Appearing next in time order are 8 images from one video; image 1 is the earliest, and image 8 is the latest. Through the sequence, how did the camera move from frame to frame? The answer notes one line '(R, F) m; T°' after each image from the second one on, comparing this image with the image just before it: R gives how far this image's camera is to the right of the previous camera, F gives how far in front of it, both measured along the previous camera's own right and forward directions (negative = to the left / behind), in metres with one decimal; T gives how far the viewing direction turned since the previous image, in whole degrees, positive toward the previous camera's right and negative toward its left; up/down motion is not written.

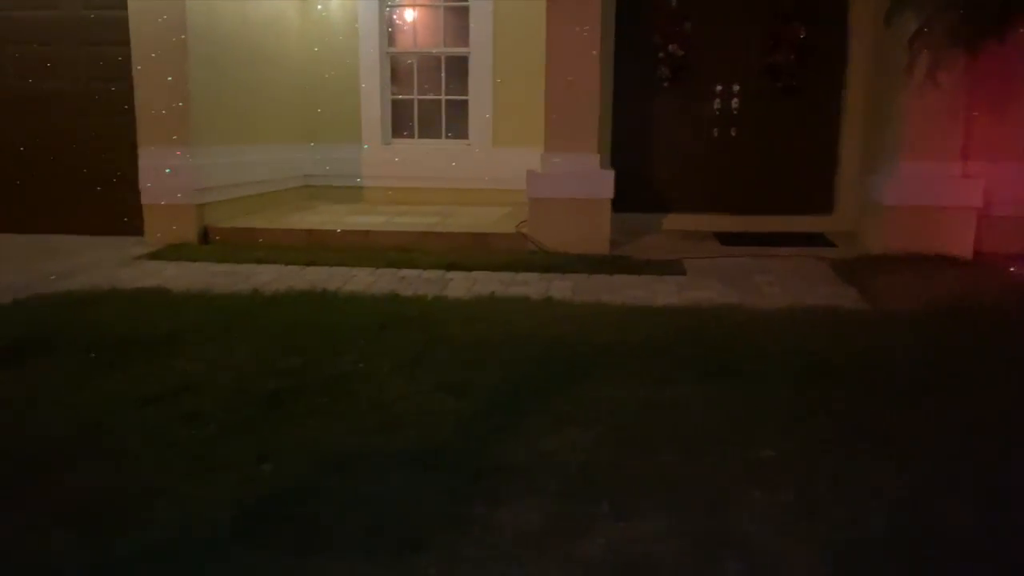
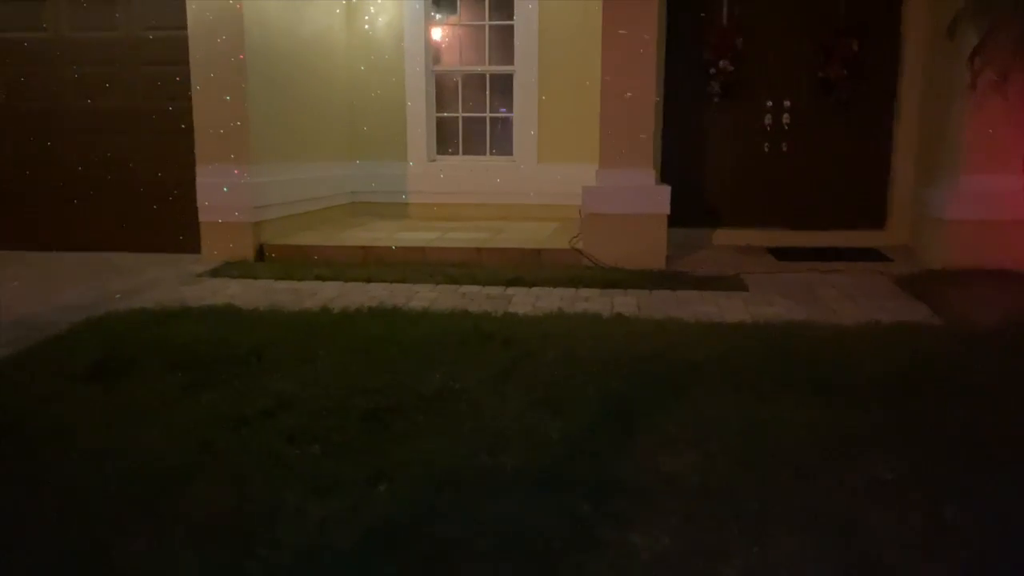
(-0.3, 0.0) m; -1°
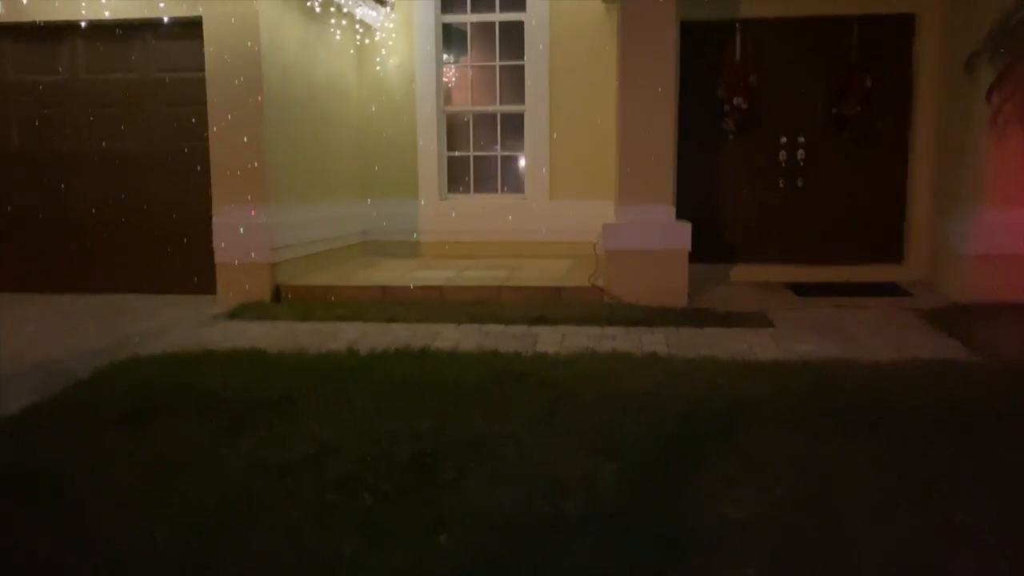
(-0.2, +0.1) m; 0°
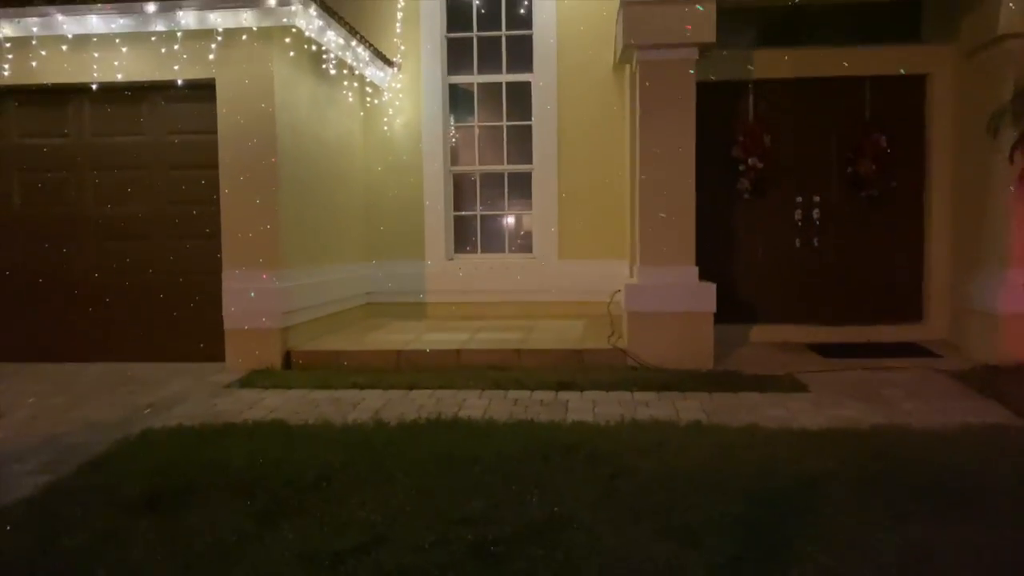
(-0.3, +0.2) m; +1°
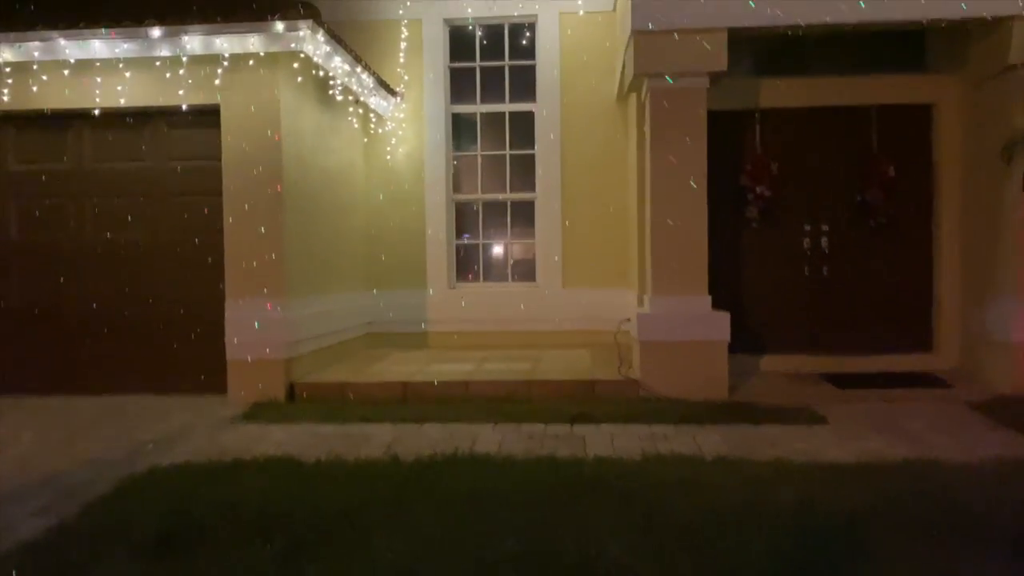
(-0.2, +0.1) m; +1°
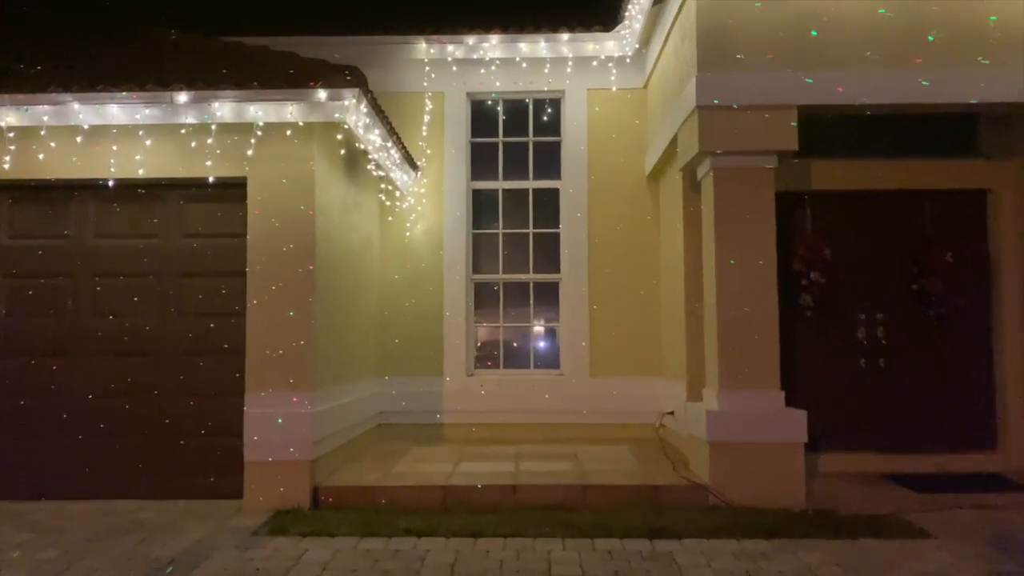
(-0.6, +0.5) m; +3°
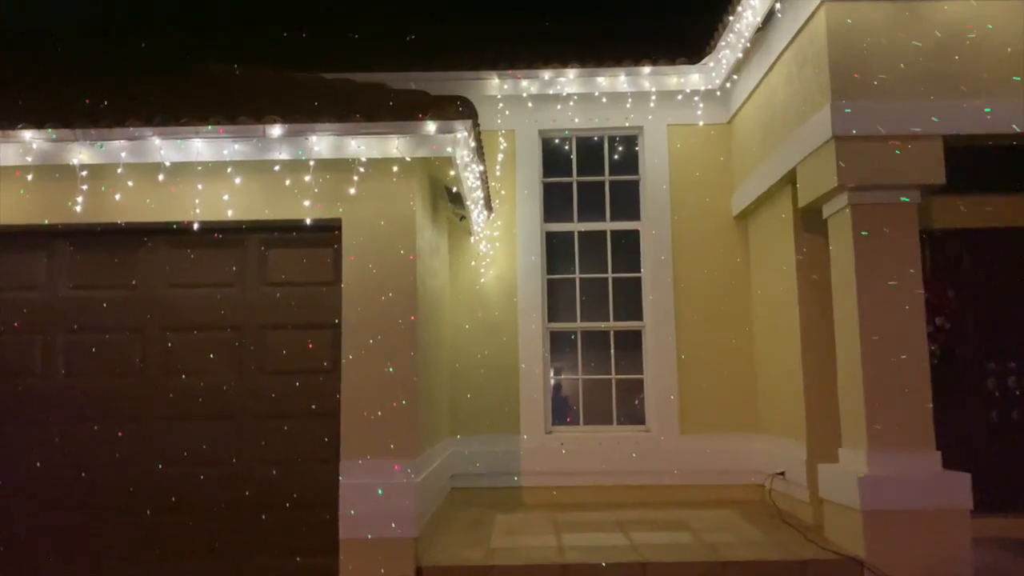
(-0.8, +0.5) m; +1°
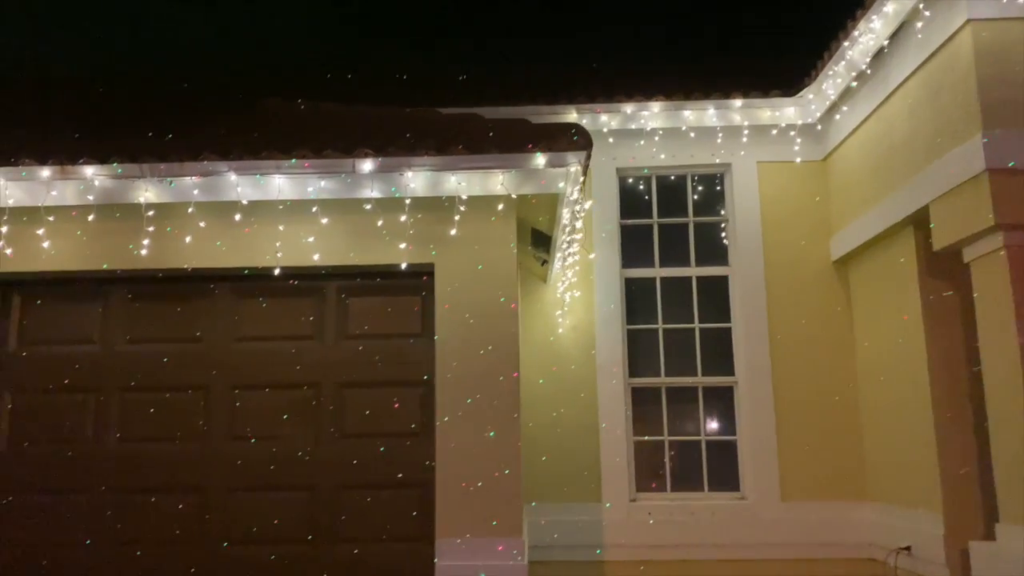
(-0.5, +0.6) m; -1°
